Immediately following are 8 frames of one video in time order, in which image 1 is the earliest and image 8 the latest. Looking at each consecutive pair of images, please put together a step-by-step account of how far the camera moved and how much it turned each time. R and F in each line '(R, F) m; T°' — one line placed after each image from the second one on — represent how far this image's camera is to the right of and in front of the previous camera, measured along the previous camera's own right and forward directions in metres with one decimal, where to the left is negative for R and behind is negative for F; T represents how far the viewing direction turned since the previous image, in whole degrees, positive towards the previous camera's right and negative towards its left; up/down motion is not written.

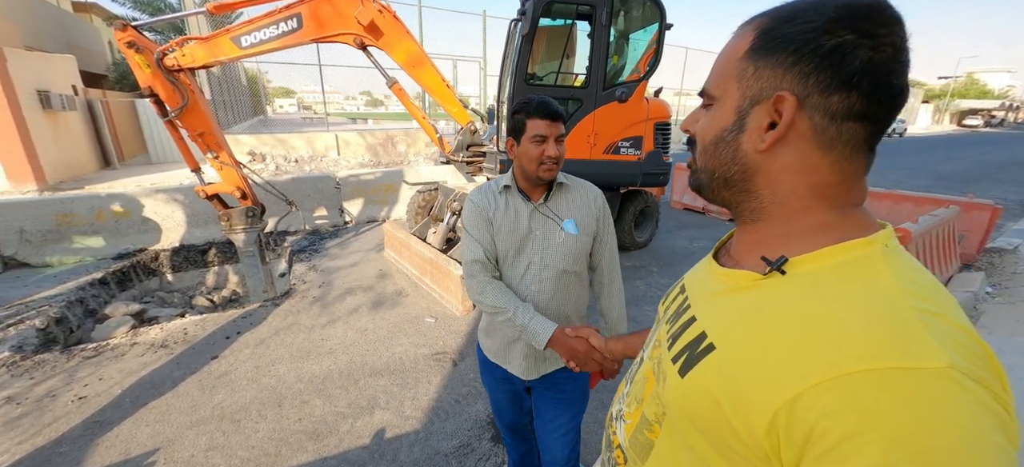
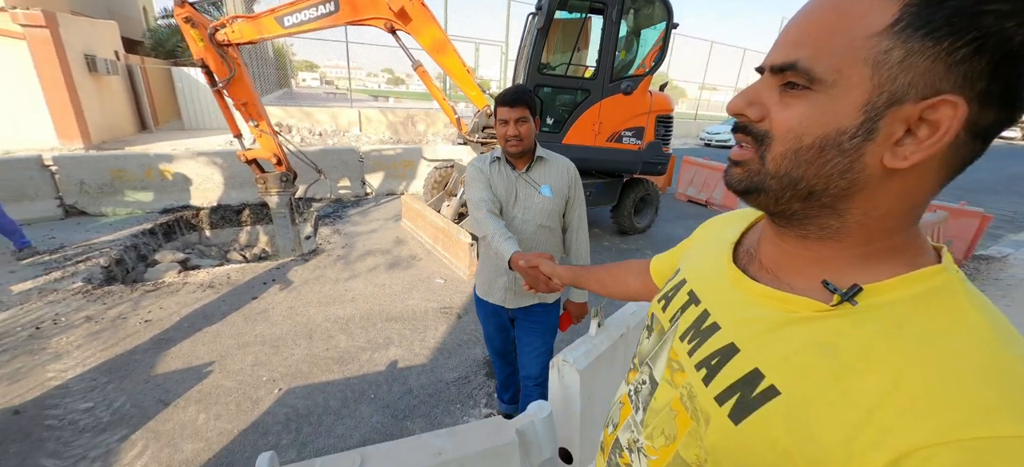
(+0.1, -0.4) m; -2°
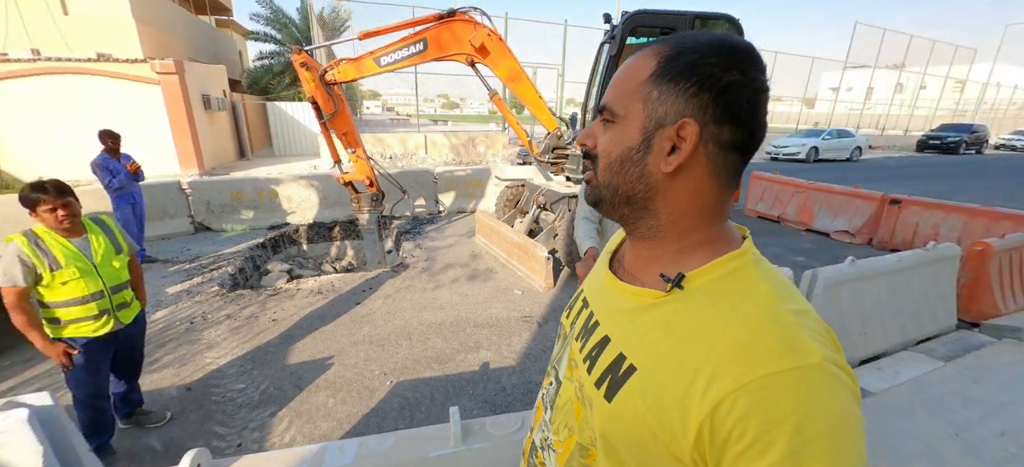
(-0.3, -0.3) m; -7°
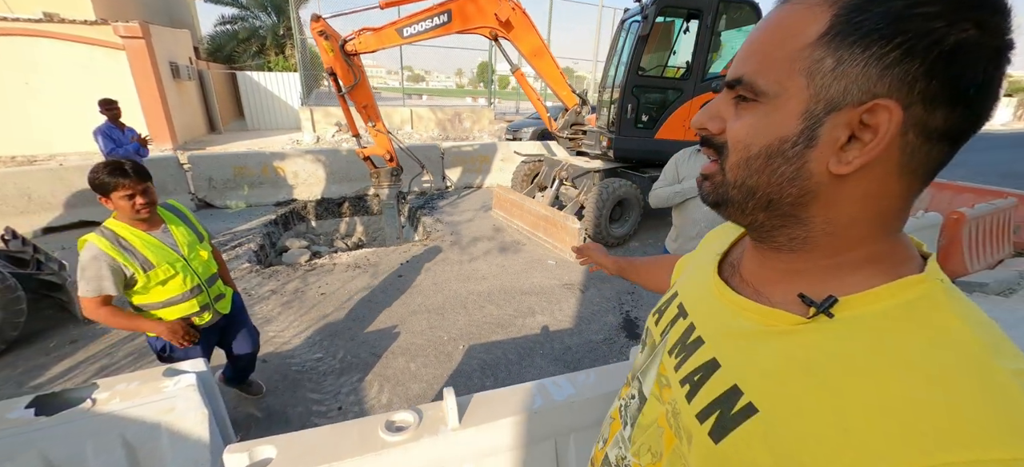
(-0.8, -0.1) m; +5°
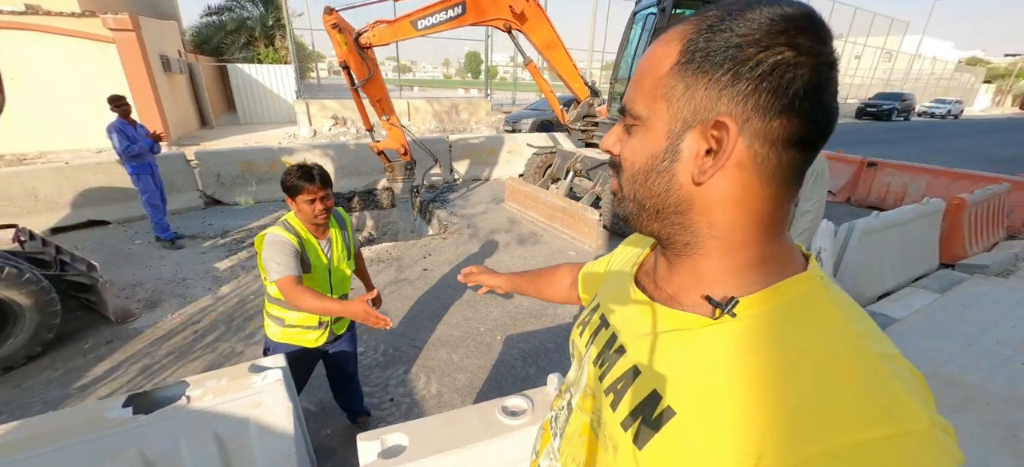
(-0.4, -0.1) m; +2°
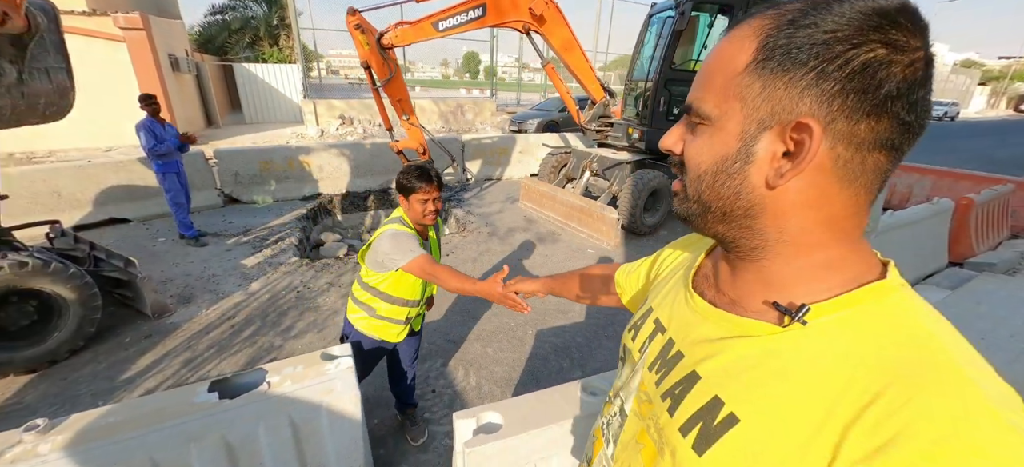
(-0.3, -0.1) m; 0°
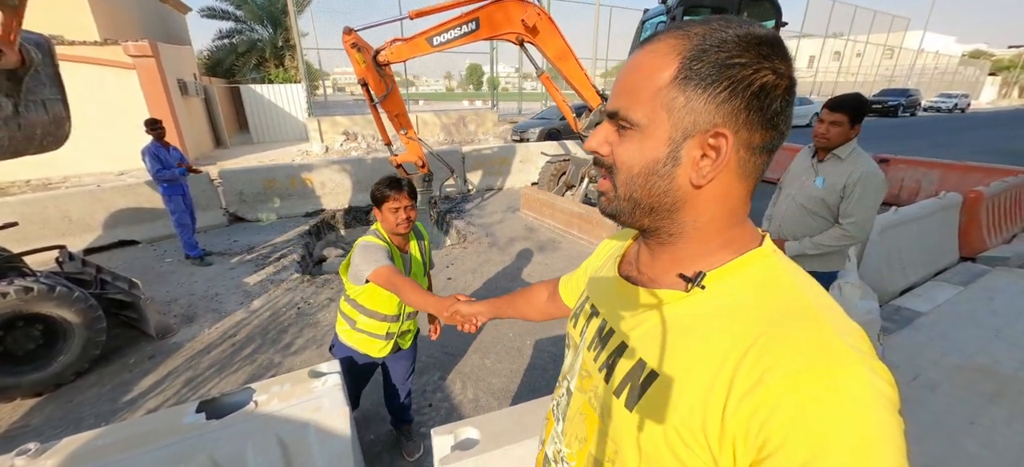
(+0.1, 0.0) m; -1°
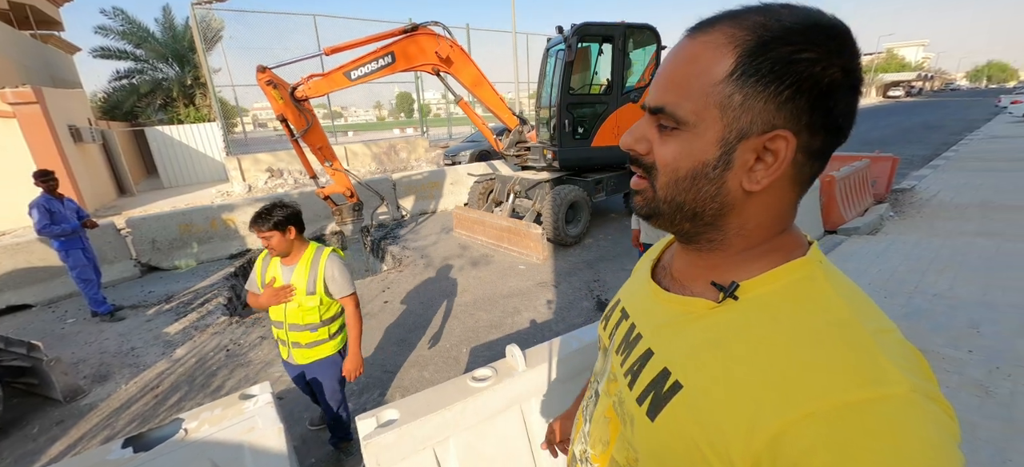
(+0.2, -0.3) m; +8°
